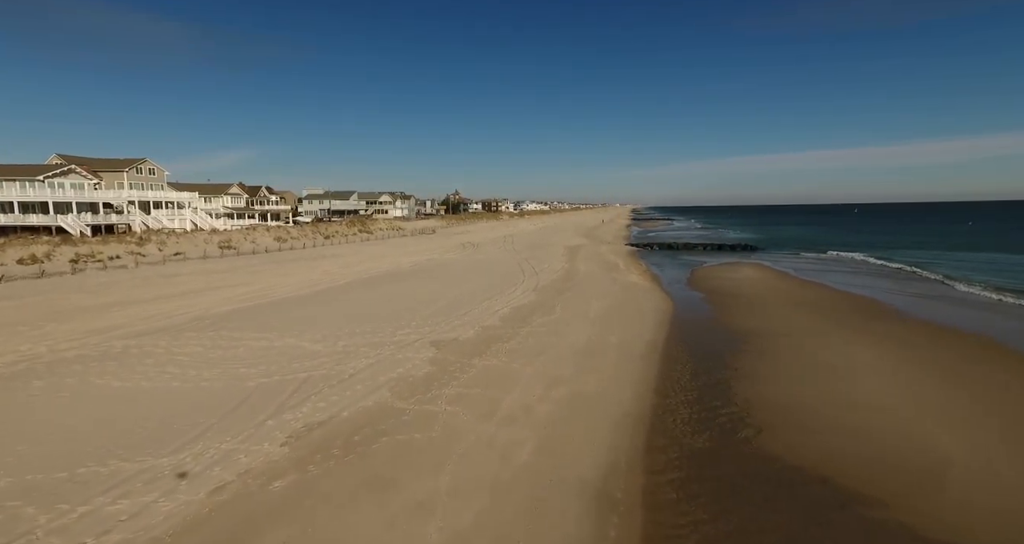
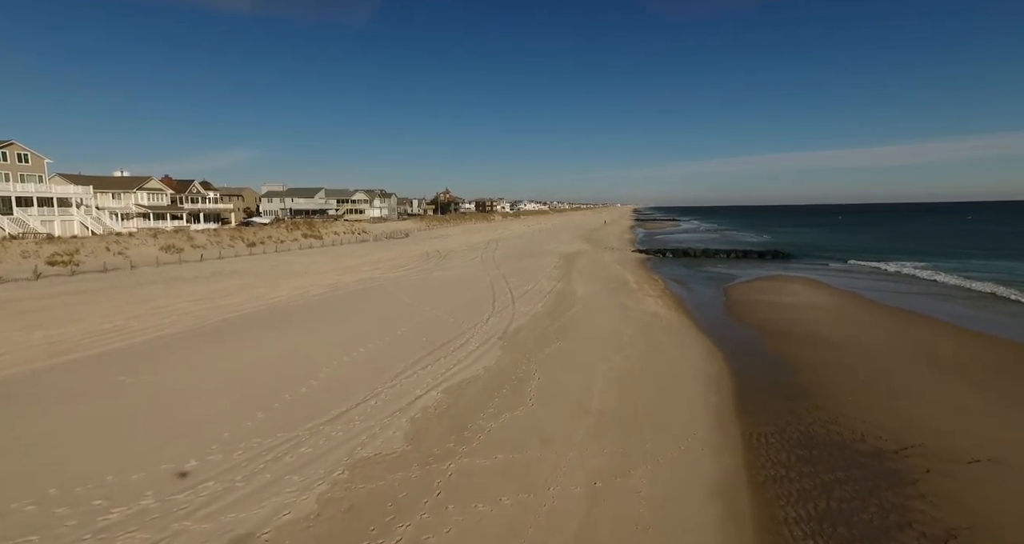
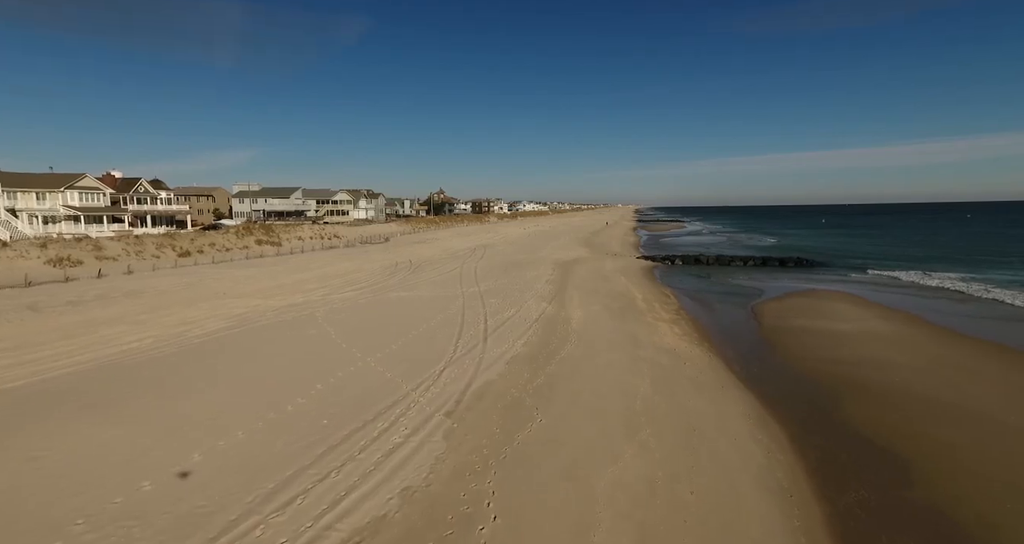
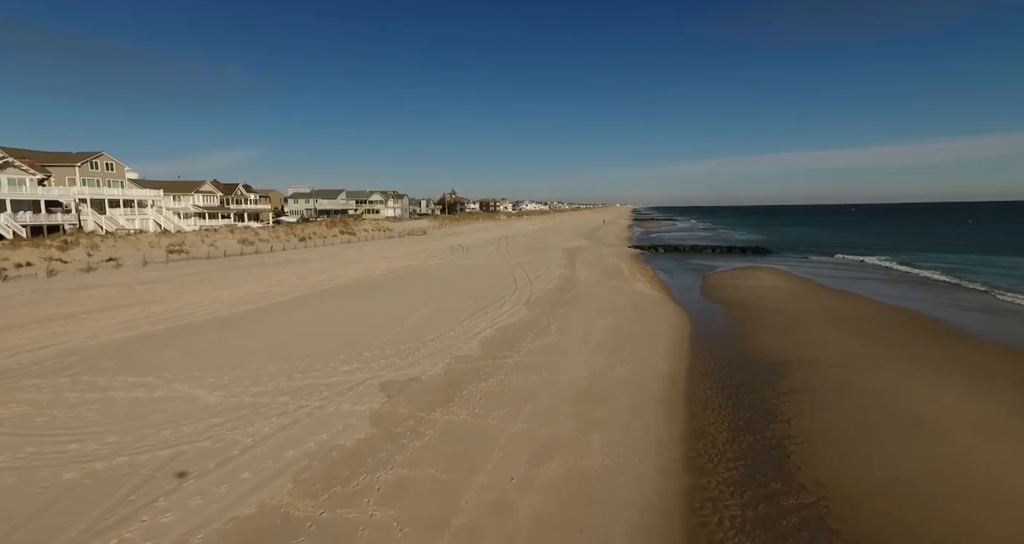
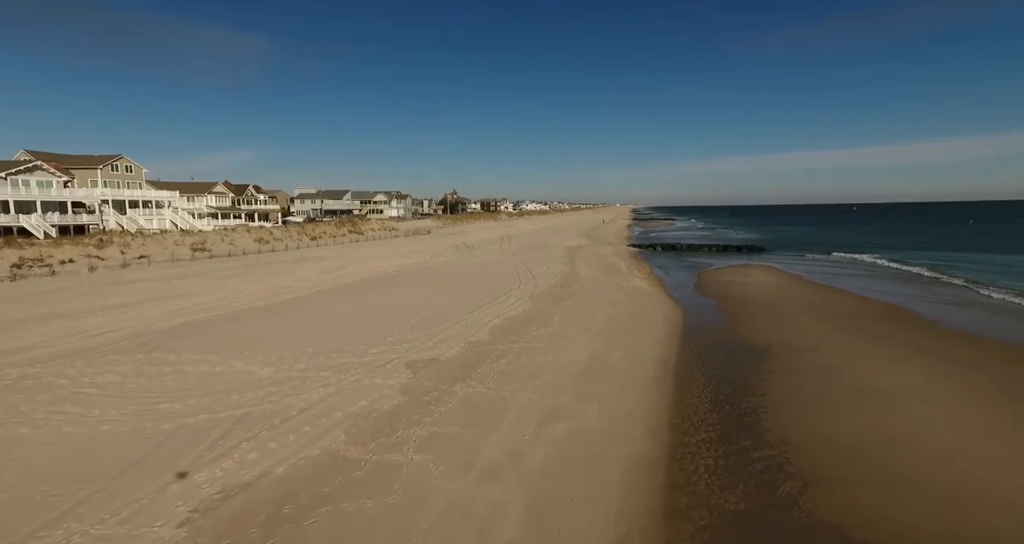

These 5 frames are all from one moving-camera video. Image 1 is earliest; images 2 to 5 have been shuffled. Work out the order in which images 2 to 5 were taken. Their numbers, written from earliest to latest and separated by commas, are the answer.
5, 4, 2, 3
